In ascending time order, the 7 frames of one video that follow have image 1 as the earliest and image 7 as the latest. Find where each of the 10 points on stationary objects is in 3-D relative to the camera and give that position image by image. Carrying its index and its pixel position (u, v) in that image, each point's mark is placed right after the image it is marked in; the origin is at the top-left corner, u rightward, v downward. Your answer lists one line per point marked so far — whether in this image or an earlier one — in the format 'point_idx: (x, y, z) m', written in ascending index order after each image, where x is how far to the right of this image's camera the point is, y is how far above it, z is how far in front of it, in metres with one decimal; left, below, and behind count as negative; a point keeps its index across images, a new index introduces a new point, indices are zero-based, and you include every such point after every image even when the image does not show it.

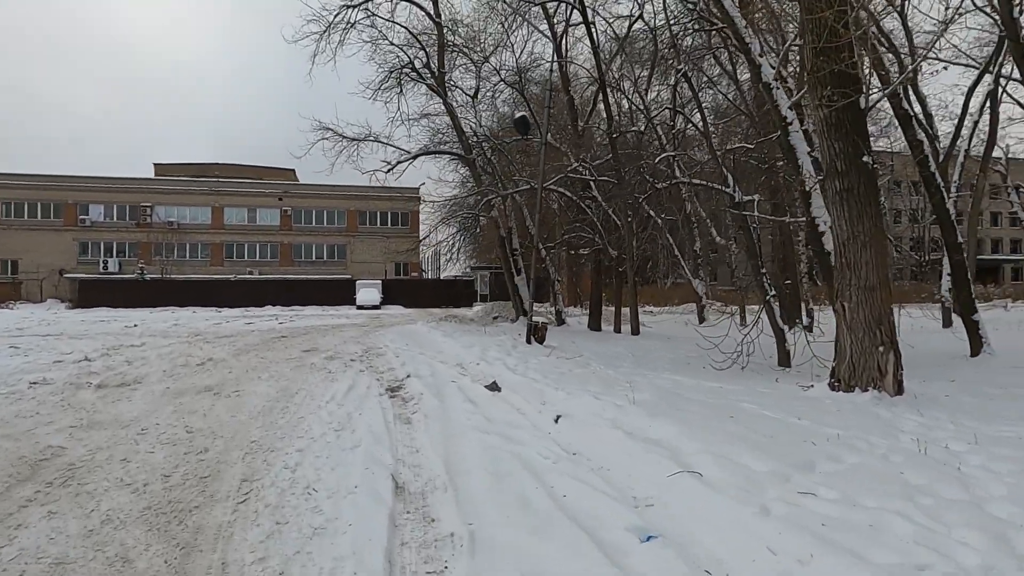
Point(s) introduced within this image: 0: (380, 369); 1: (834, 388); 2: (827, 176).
0: (-2.0, -1.2, +10.1) m
1: (+3.5, -1.1, +7.1) m
2: (+3.4, +1.2, +7.0) m
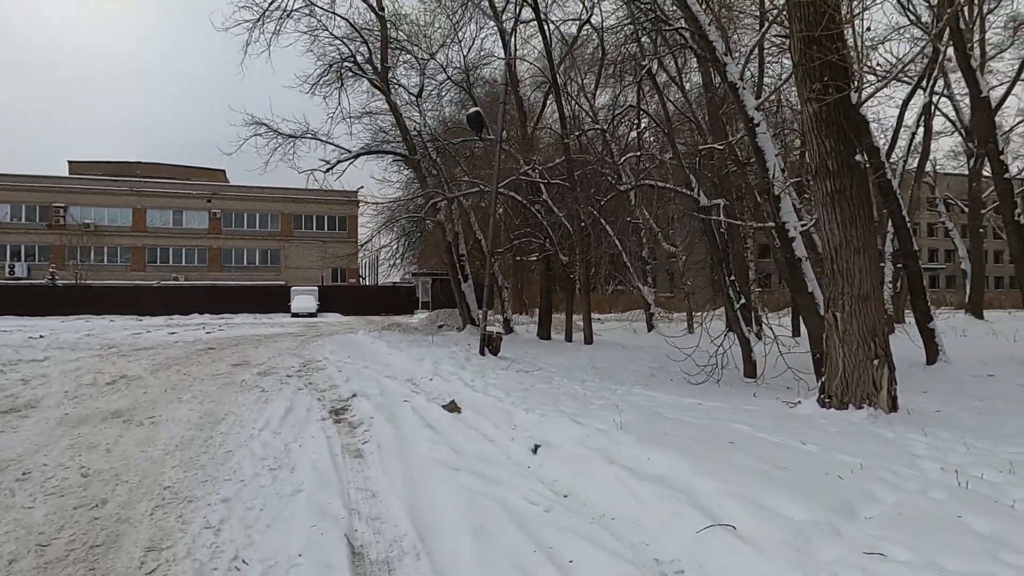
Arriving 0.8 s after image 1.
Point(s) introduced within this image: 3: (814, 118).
0: (-2.6, -1.3, +9.1) m
1: (+3.1, -1.2, +6.6) m
2: (+3.0, +1.1, +6.5) m
3: (+3.0, +1.7, +6.5) m
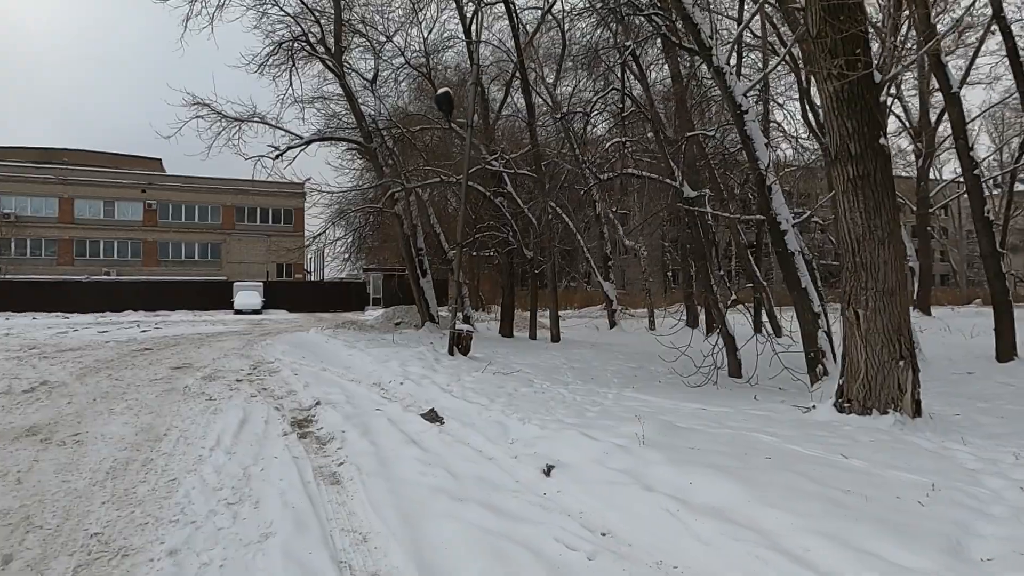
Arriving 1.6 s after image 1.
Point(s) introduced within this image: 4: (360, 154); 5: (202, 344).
0: (-2.9, -1.3, +8.1) m
1: (+3.0, -1.1, +6.1) m
2: (+2.9, +1.2, +6.0) m
3: (+2.9, +1.7, +5.9) m
4: (-4.4, +3.9, +19.3) m
5: (-7.2, -1.3, +15.4) m
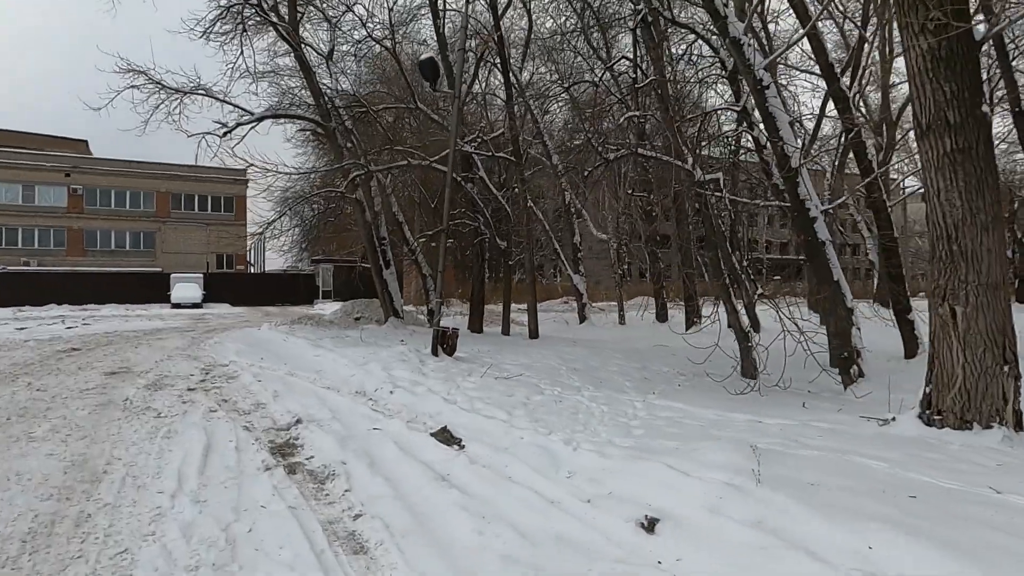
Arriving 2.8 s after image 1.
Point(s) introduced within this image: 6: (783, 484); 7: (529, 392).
0: (-2.8, -1.2, +6.7) m
1: (+3.3, -1.1, +5.2) m
2: (+3.2, +1.2, +5.1) m
3: (+3.2, +1.8, +5.0) m
4: (-5.2, +4.1, +17.7) m
5: (-7.7, -1.1, +13.6) m
6: (+1.5, -1.1, +3.5) m
7: (+0.2, -1.1, +7.1) m
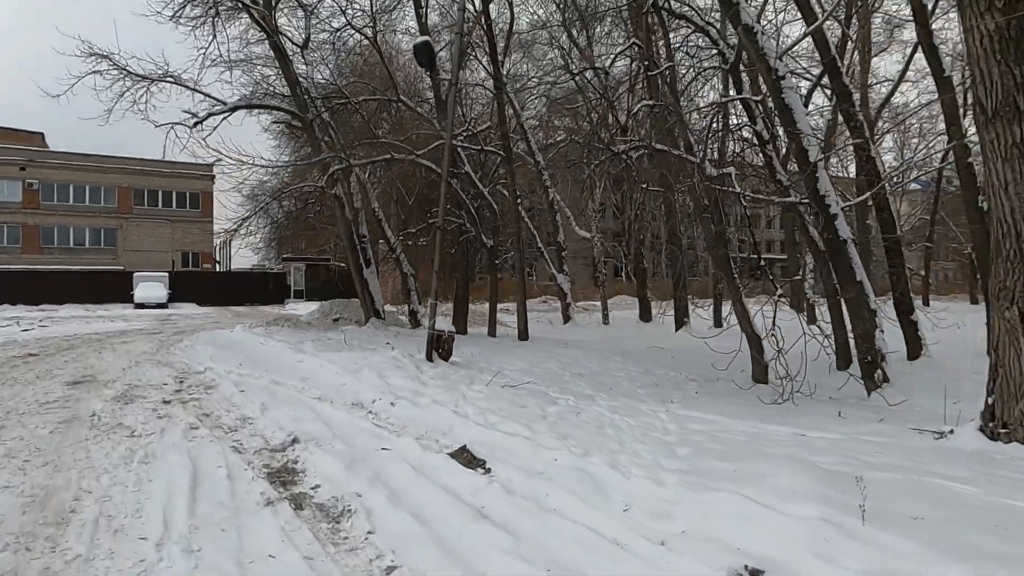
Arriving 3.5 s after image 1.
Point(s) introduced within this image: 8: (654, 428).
0: (-2.6, -1.2, +6.1) m
1: (+3.5, -1.1, +4.8) m
2: (+3.4, +1.2, +4.7) m
3: (+3.4, +1.8, +4.6) m
4: (-5.6, +4.1, +16.9) m
5: (-7.9, -1.1, +12.7) m
6: (+1.7, -1.1, +3.0) m
7: (+0.3, -1.1, +6.6) m
8: (+1.2, -1.2, +5.6) m
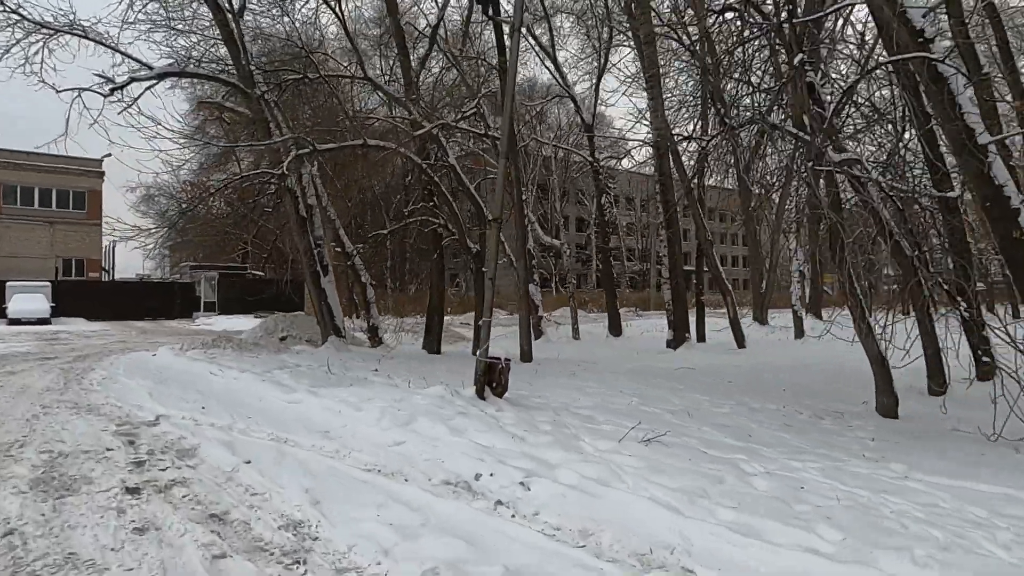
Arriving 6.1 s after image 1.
0: (-1.3, -1.3, +3.5) m
1: (+4.9, -1.1, +3.2) m
2: (+4.8, +1.1, +3.1) m
3: (+4.8, +1.7, +3.0) m
4: (-5.9, +3.9, +13.9) m
5: (-7.5, -1.3, +9.4) m
6: (+3.4, -1.1, +1.2) m
7: (+1.5, -1.2, +4.5) m
8: (+2.5, -1.3, +3.6) m
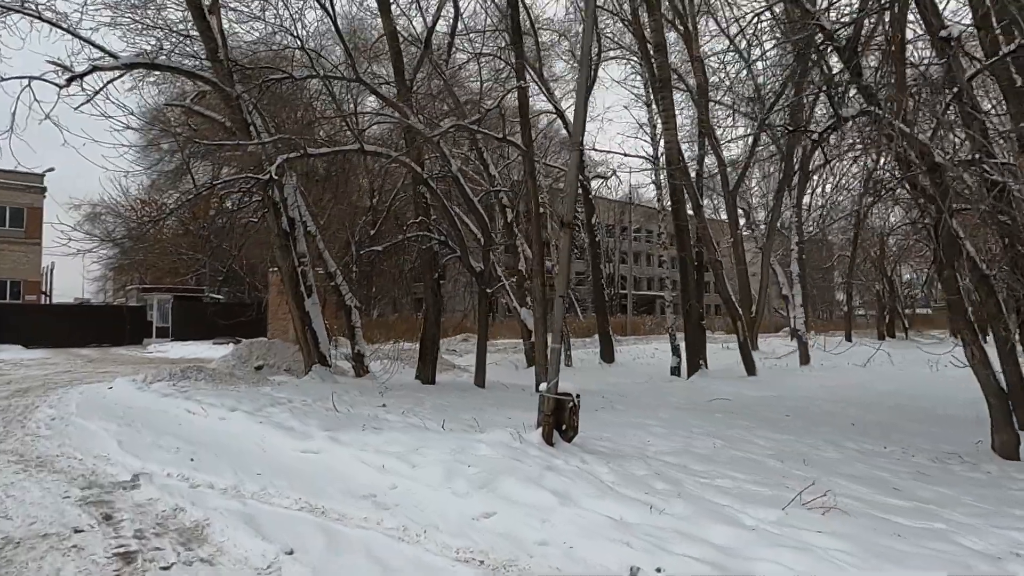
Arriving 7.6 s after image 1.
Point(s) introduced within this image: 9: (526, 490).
0: (-0.5, -1.3, +2.2) m
1: (+5.8, -1.2, +2.2) m
2: (+5.7, +1.1, +2.2) m
3: (+5.7, +1.6, +2.2) m
4: (-5.7, +3.4, +12.4) m
5: (-7.0, -1.5, +7.5) m
6: (+4.4, -1.1, +0.1) m
7: (+2.3, -1.3, +3.3) m
8: (+3.3, -1.3, +2.5) m
9: (0.0, -1.2, +4.0) m
